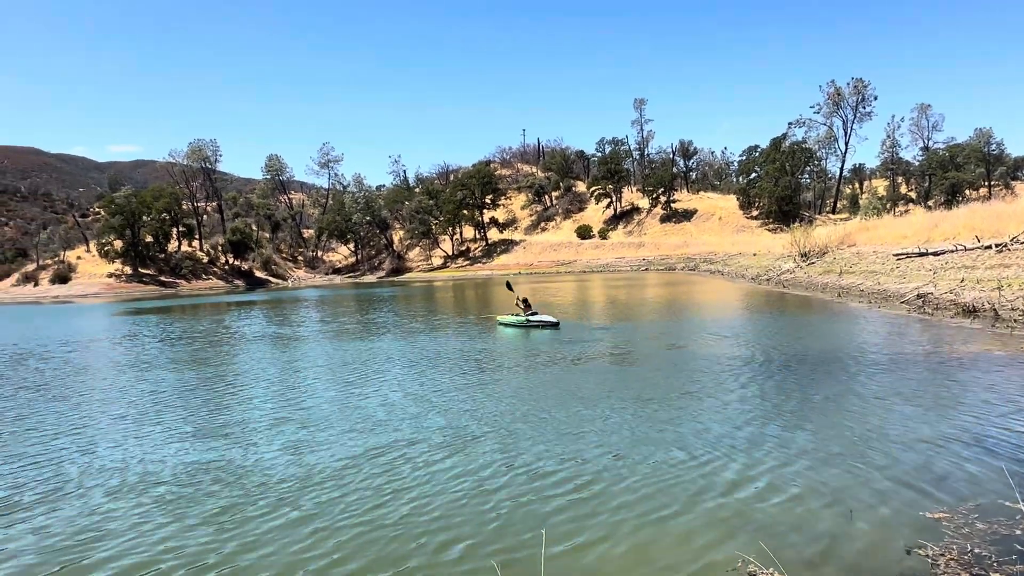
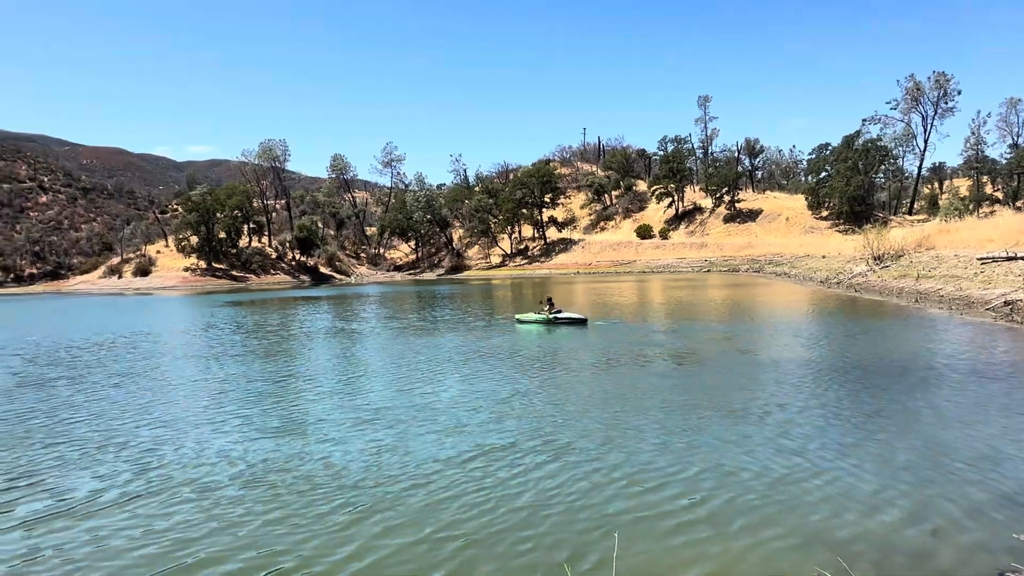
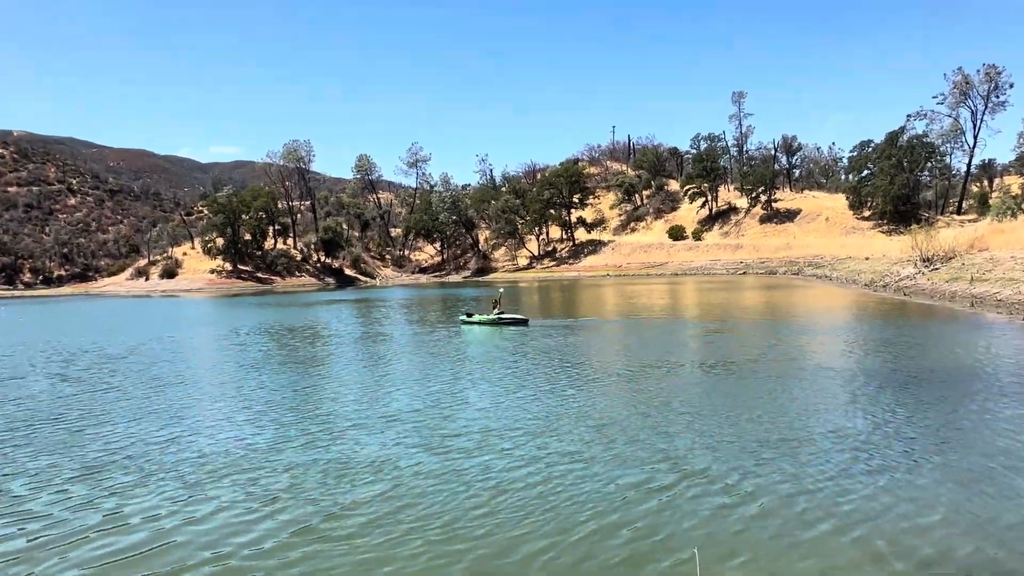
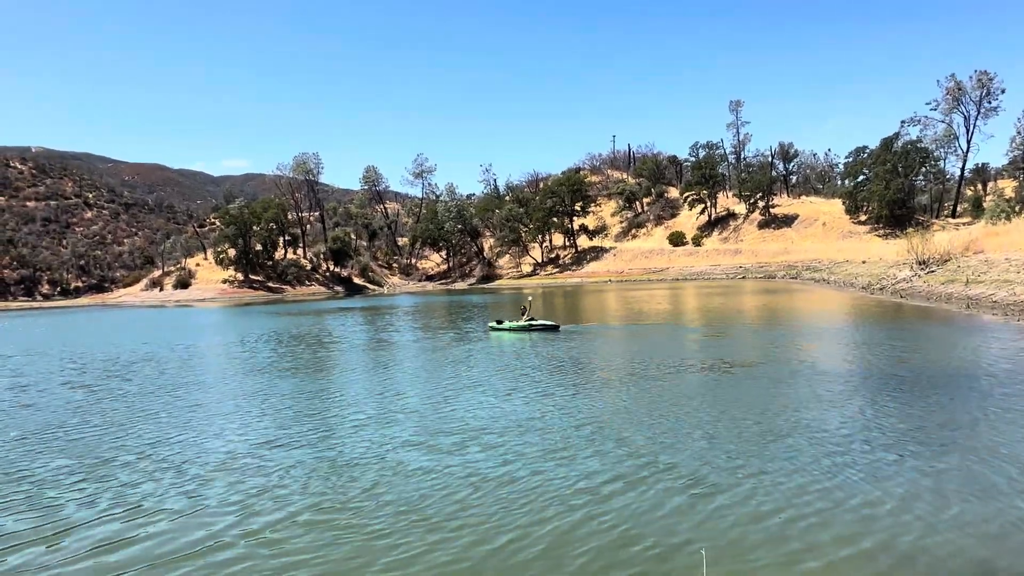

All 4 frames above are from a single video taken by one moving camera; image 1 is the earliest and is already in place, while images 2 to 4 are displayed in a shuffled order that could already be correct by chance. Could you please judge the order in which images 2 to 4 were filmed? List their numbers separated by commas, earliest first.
2, 4, 3
